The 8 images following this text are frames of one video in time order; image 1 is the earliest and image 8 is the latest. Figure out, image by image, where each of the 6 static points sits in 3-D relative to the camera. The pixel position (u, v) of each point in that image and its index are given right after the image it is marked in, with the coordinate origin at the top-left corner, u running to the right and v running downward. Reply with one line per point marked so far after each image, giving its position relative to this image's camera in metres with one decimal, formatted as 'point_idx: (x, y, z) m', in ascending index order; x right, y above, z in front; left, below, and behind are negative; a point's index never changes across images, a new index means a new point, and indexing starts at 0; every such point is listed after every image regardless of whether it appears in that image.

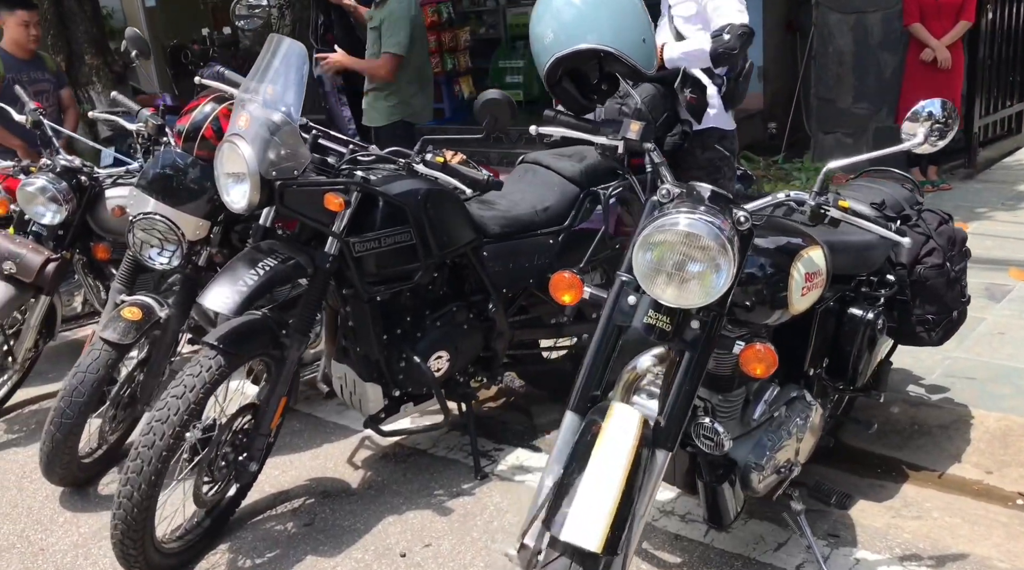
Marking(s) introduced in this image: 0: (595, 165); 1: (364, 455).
0: (+0.3, +0.5, +4.1) m
1: (-0.6, -0.7, +4.2) m
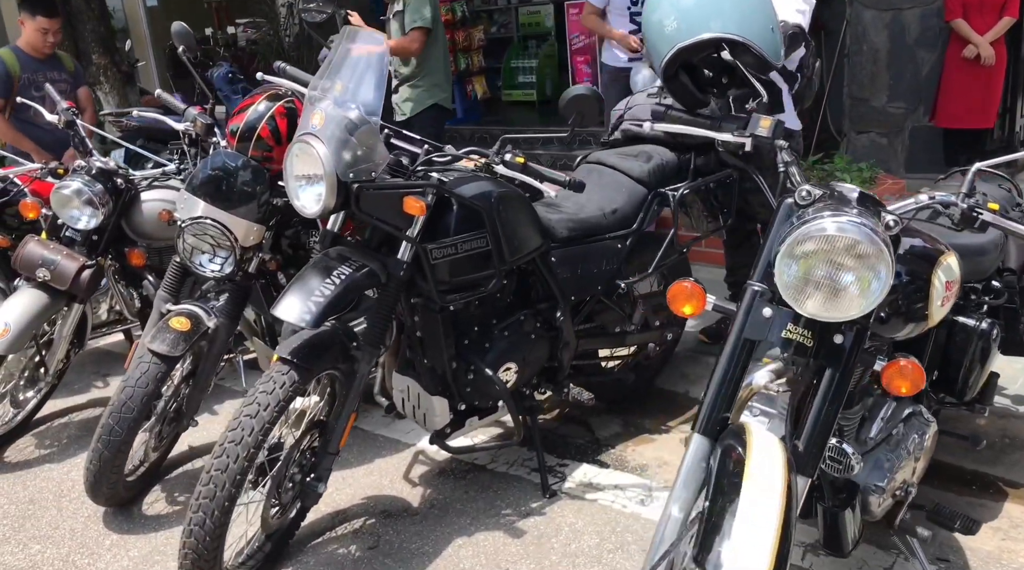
0: (+0.6, +0.5, +3.9) m
1: (-0.4, -0.7, +4.0) m
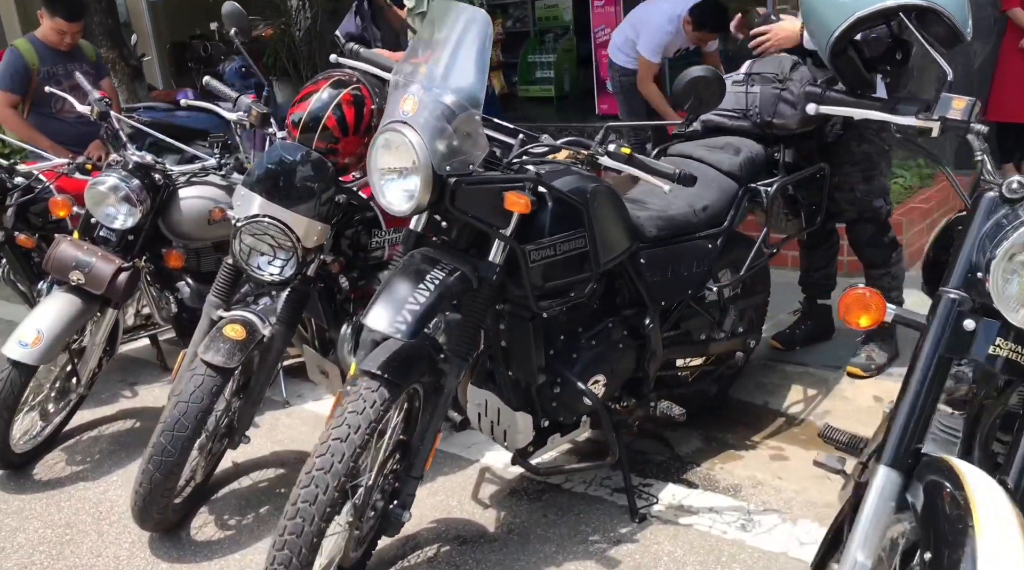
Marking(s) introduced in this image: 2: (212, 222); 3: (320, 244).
0: (+0.9, +0.5, +3.6) m
1: (-0.1, -0.8, +3.6) m
2: (-1.3, +0.3, +4.3) m
3: (-0.6, +0.1, +3.3) m
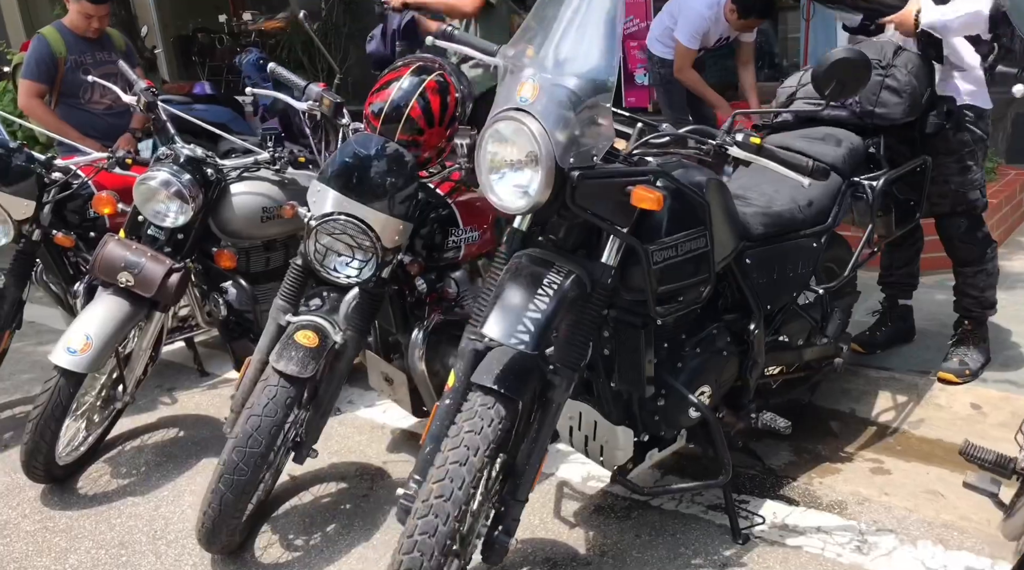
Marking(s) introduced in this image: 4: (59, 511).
0: (+1.2, +0.5, +3.4) m
1: (+0.2, -0.8, +3.4) m
2: (-1.0, +0.3, +4.0) m
3: (-0.4, +0.1, +3.1) m
4: (-1.7, -0.8, +3.7) m
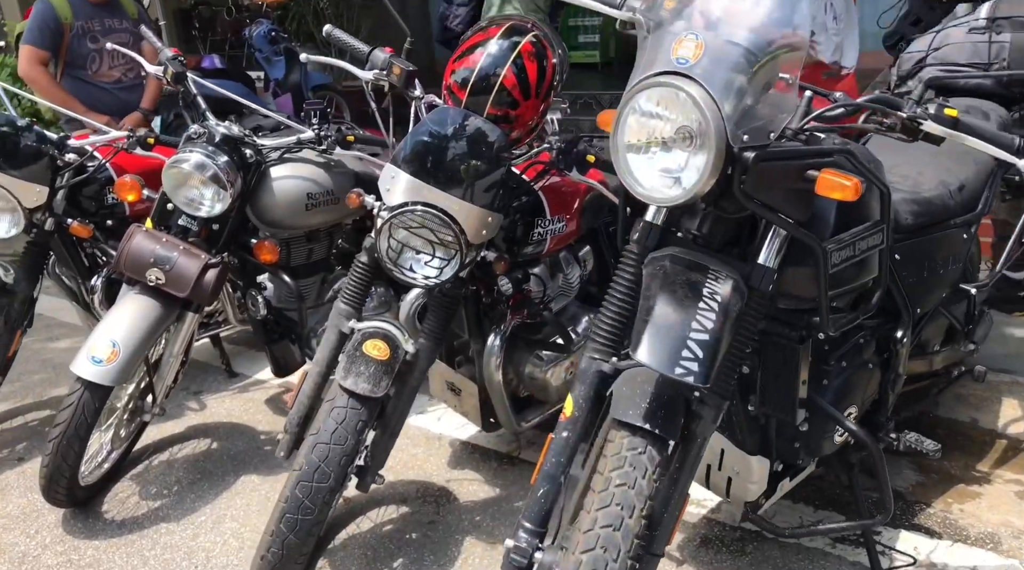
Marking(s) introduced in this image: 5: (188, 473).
0: (+1.4, +0.5, +2.9) m
1: (+0.5, -0.8, +3.0) m
2: (-0.7, +0.3, +3.6) m
3: (-0.1, +0.1, +2.6) m
4: (-1.4, -0.8, +3.2) m
5: (-1.2, -0.7, +3.7) m
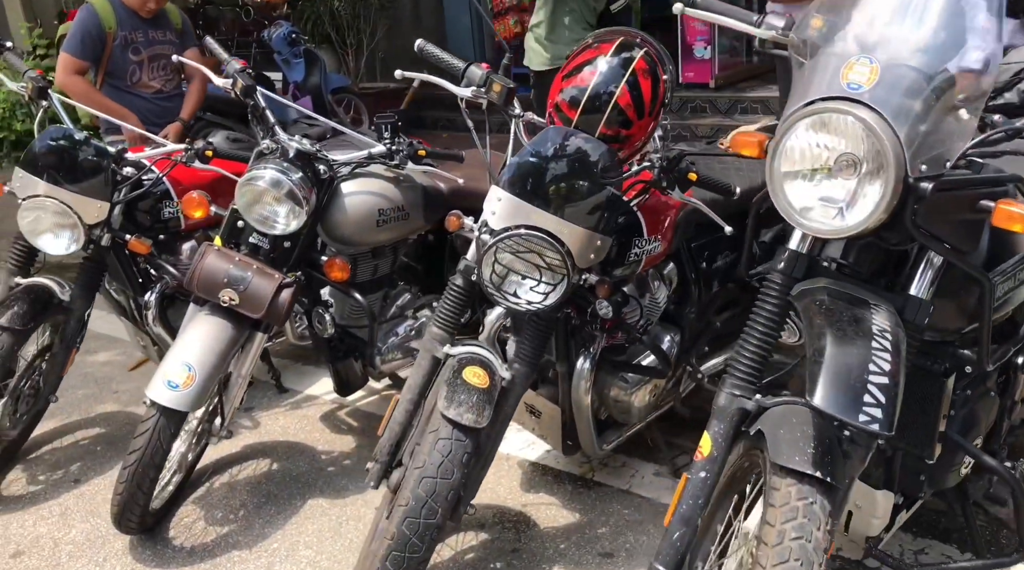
0: (+1.7, +0.4, +2.8) m
1: (+0.8, -0.8, +2.9) m
2: (-0.5, +0.2, +3.5) m
3: (+0.2, +0.1, +2.5) m
4: (-1.1, -0.9, +3.1) m
5: (-0.9, -0.8, +3.6) m
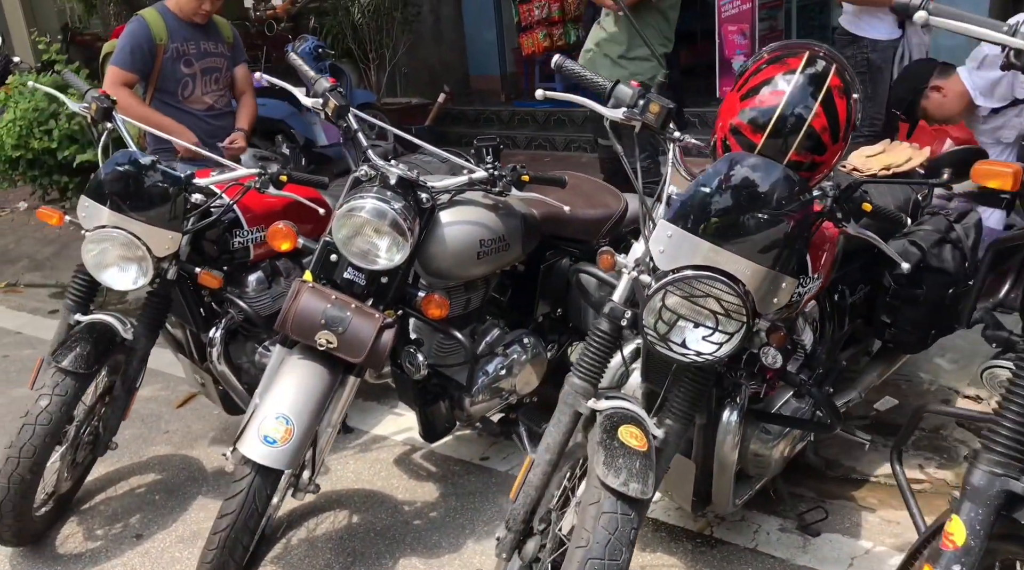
0: (+2.1, +0.3, +2.5) m
1: (+1.1, -0.9, +2.5) m
2: (-0.1, +0.1, +3.2) m
3: (+0.6, 0.0, +2.2) m
4: (-0.8, -1.0, +2.8) m
5: (-0.6, -0.9, +3.2) m
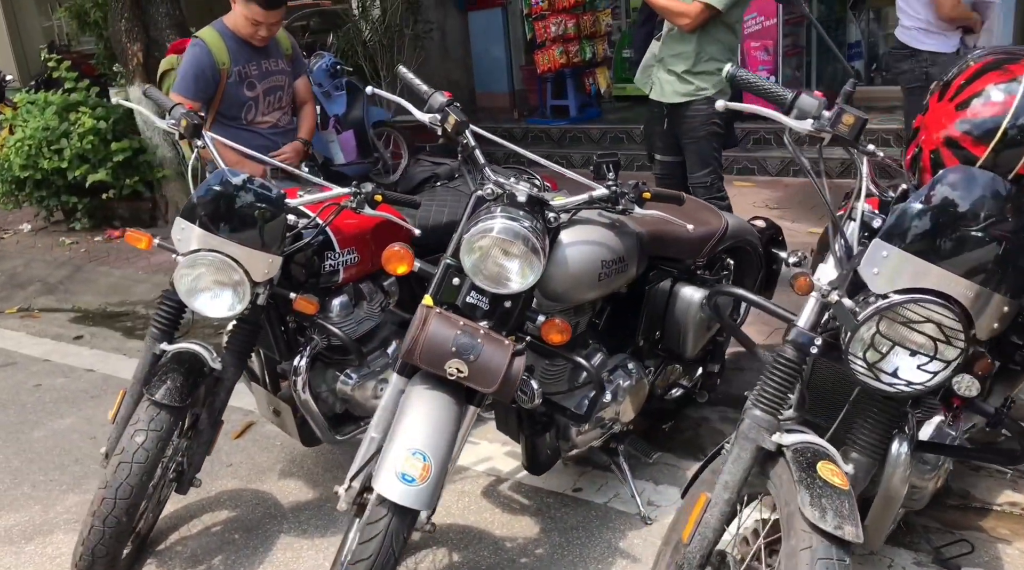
0: (+2.5, +0.3, +2.4) m
1: (+1.5, -1.0, +2.4) m
2: (+0.3, 0.0, +3.0) m
3: (+1.0, -0.1, +2.0) m
4: (-0.4, -1.1, +2.6) m
5: (-0.2, -1.0, +3.0) m
